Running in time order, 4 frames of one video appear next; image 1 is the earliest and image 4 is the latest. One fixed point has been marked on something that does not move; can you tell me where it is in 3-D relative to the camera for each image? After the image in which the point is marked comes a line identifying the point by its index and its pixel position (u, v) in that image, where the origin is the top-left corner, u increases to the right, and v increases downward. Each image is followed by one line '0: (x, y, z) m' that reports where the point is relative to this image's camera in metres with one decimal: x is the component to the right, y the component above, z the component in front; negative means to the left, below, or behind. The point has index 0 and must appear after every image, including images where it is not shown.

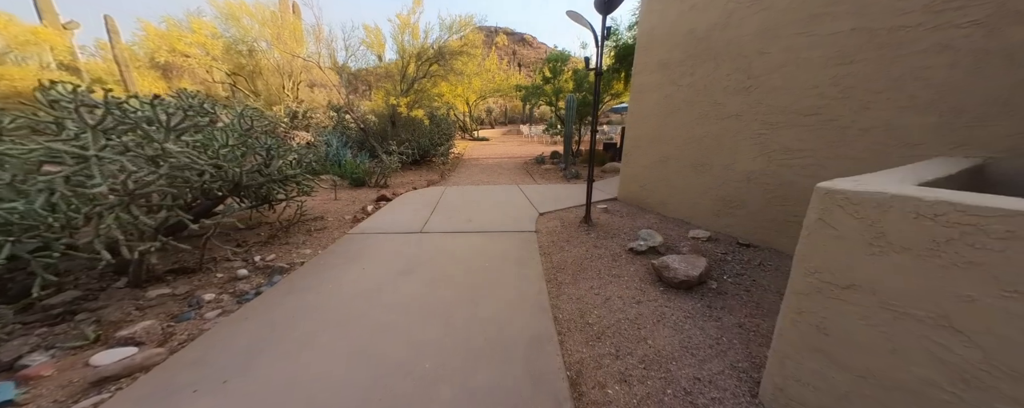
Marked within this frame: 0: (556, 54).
0: (+1.4, +4.6, +8.6) m
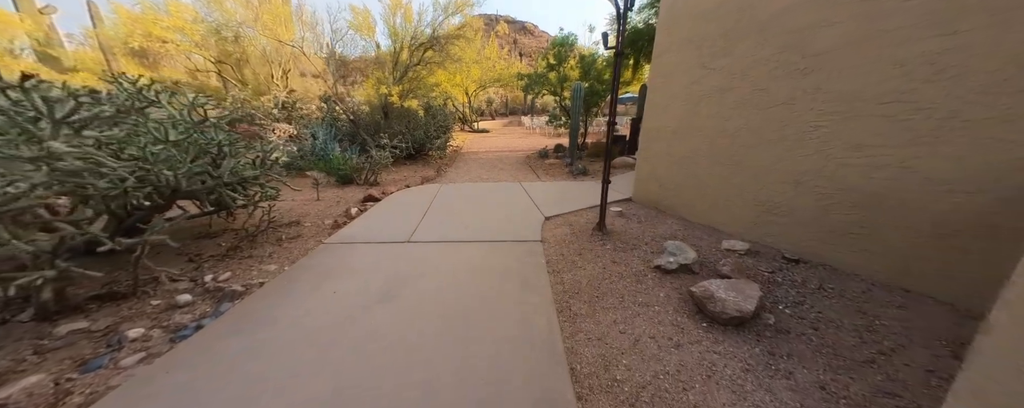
0: (+1.5, +4.7, +8.0) m
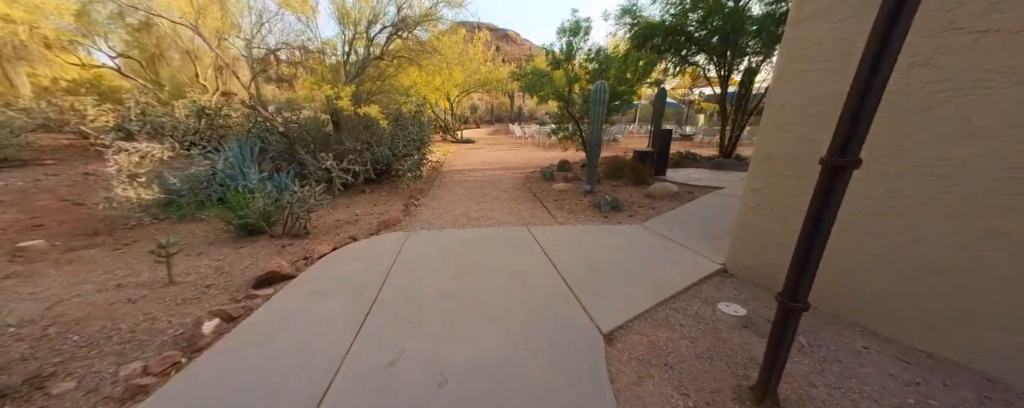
0: (+1.3, +4.0, +6.3) m
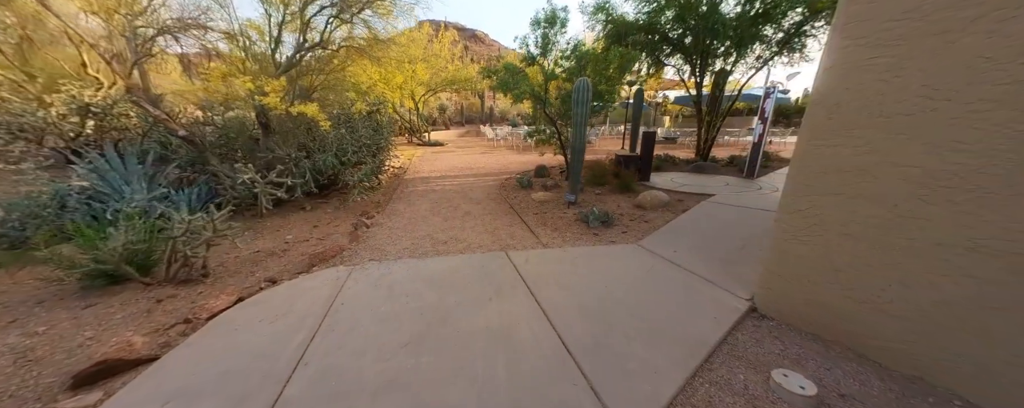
0: (+0.7, +3.8, +5.7) m
